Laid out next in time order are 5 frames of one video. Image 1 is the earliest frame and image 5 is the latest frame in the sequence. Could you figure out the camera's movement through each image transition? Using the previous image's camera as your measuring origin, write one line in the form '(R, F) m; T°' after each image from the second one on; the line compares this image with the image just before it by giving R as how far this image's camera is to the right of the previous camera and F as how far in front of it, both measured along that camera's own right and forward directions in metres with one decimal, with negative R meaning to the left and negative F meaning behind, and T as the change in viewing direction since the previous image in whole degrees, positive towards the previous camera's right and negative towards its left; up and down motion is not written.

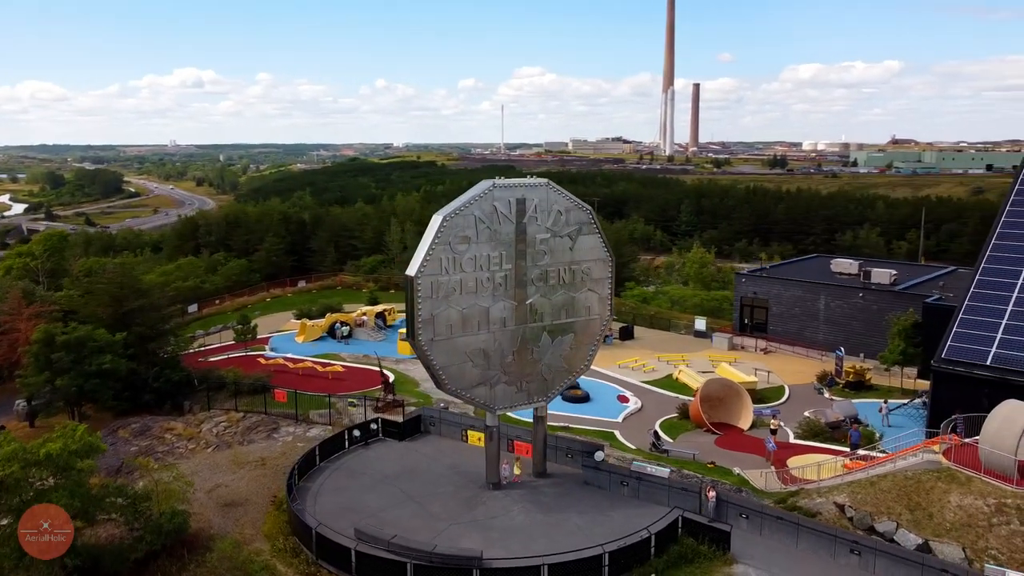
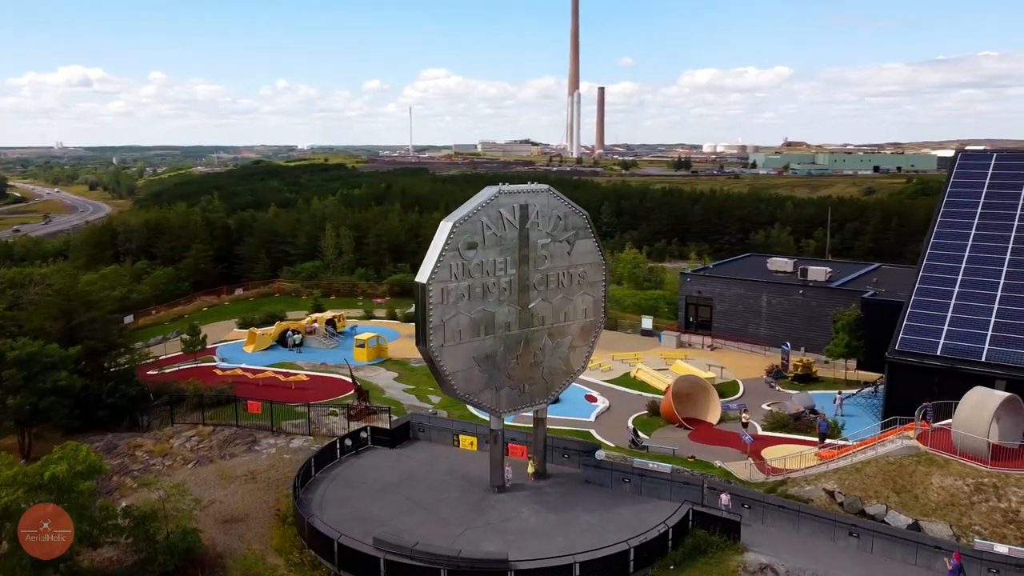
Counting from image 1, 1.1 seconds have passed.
(-2.8, -0.2) m; +6°
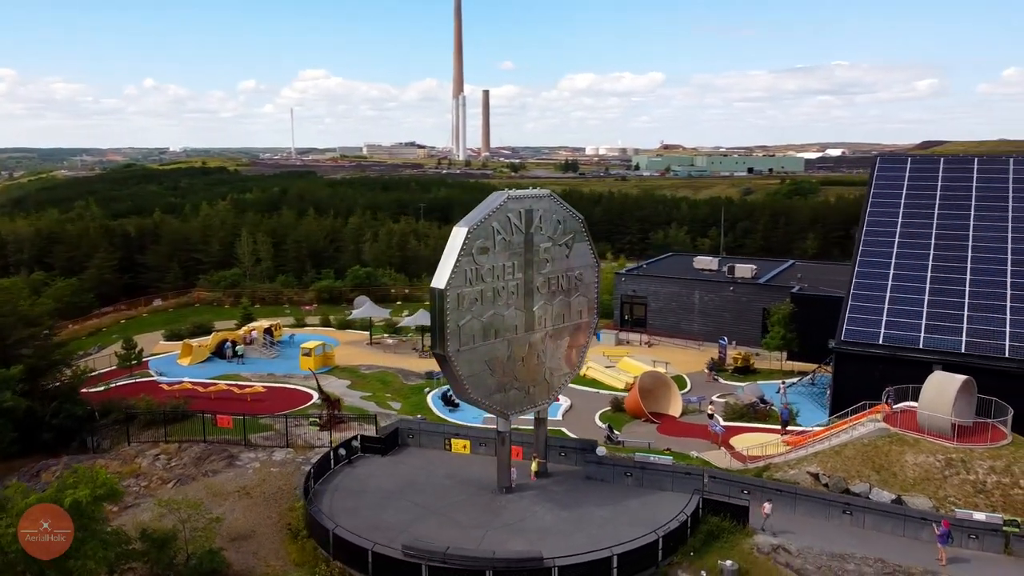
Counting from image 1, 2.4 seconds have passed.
(-3.6, -0.2) m; +8°
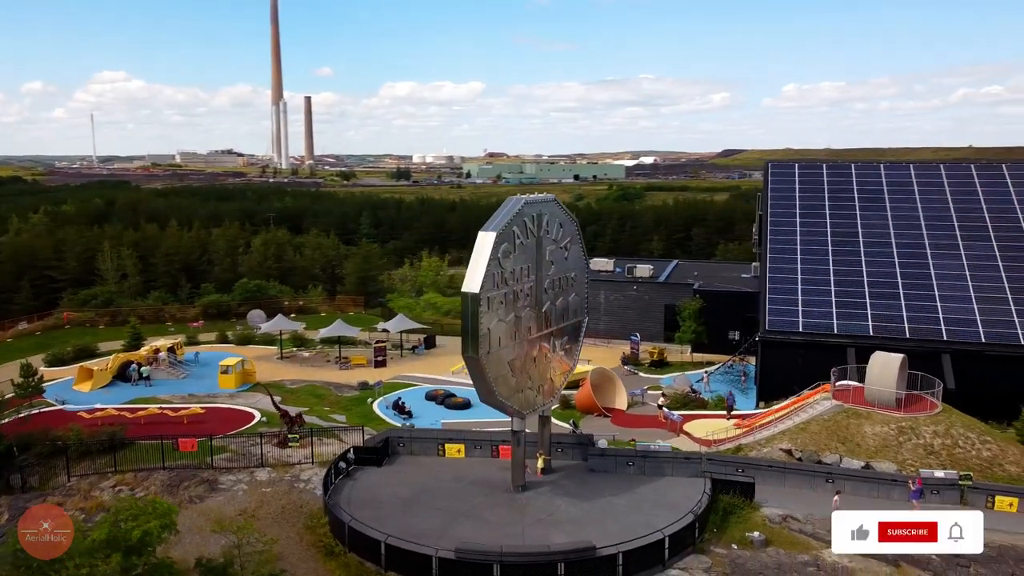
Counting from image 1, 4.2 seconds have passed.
(-5.7, 0.0) m; +12°
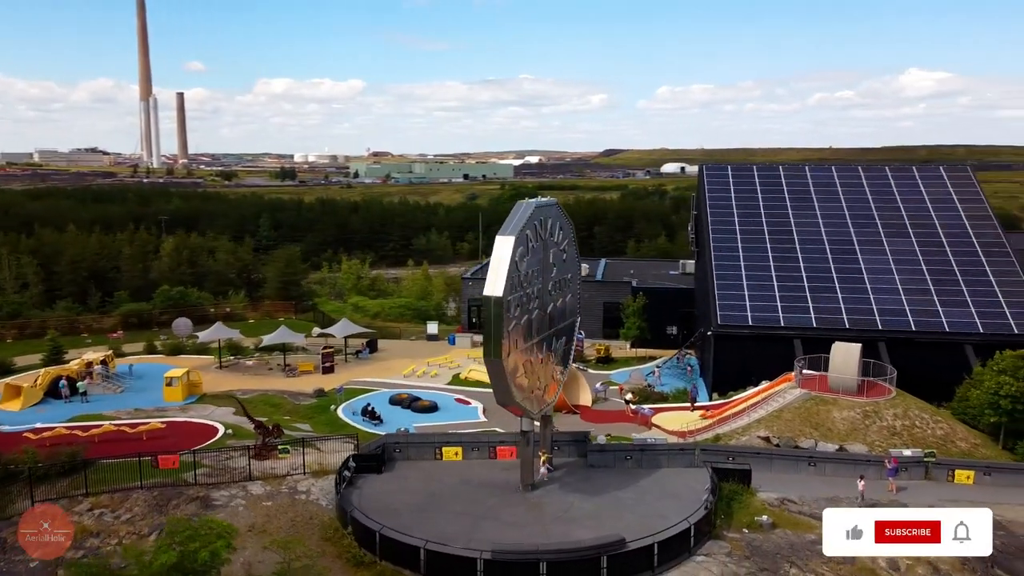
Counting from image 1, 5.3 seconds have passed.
(-3.9, -0.1) m; +8°
